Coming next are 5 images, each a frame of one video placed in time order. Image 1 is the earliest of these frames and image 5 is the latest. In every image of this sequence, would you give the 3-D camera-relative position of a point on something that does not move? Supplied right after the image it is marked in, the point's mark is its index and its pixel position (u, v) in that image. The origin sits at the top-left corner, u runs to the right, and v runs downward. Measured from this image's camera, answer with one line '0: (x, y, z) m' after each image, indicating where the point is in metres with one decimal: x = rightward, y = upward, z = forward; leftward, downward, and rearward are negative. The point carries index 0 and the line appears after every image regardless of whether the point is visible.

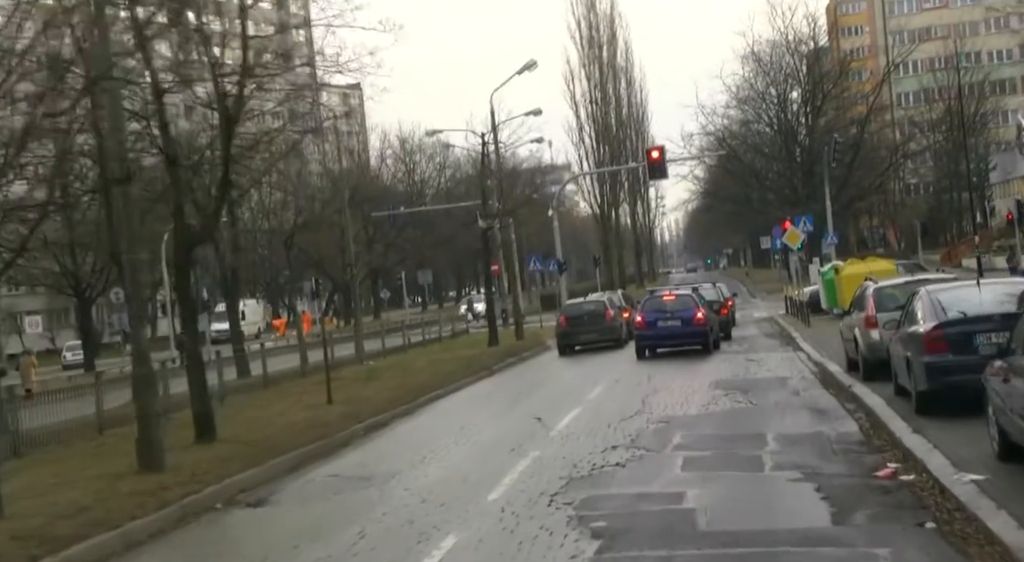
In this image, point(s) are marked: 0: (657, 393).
0: (+2.3, -1.8, +17.6) m
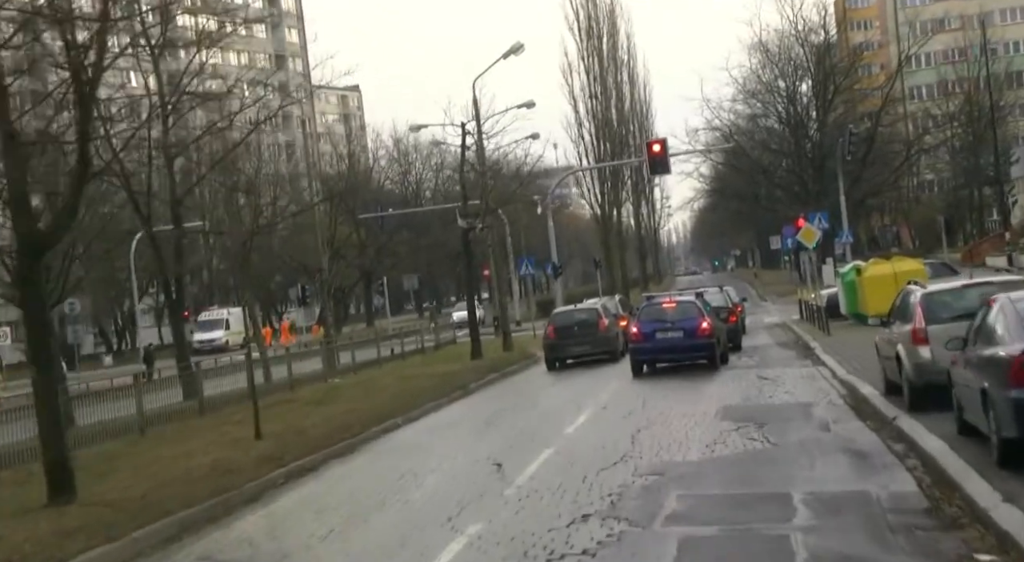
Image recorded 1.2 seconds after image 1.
0: (+1.8, -1.8, +14.2) m
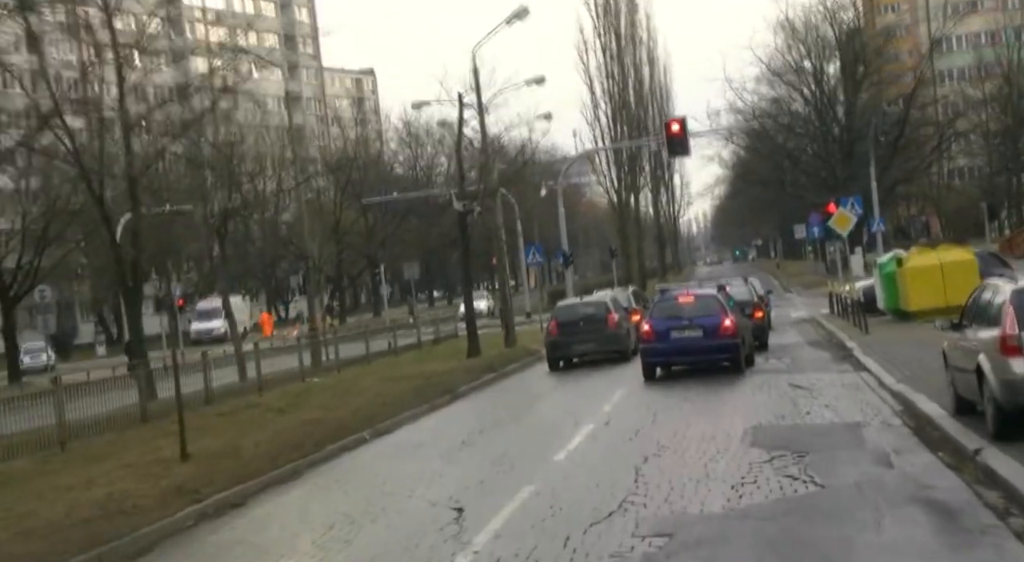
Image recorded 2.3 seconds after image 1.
0: (+1.5, -1.7, +11.3) m
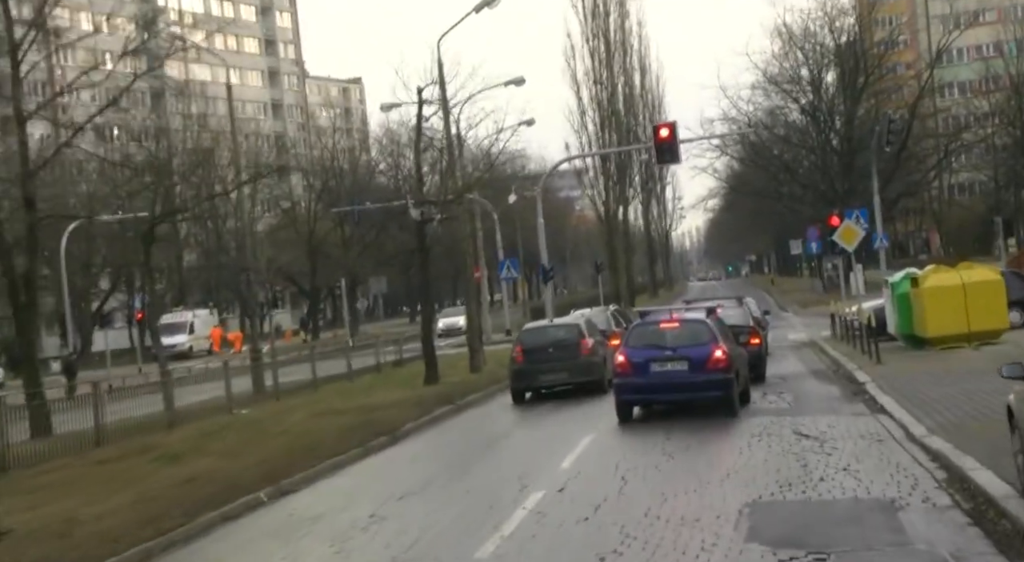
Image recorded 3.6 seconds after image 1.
0: (+0.8, -2.0, +8.1) m
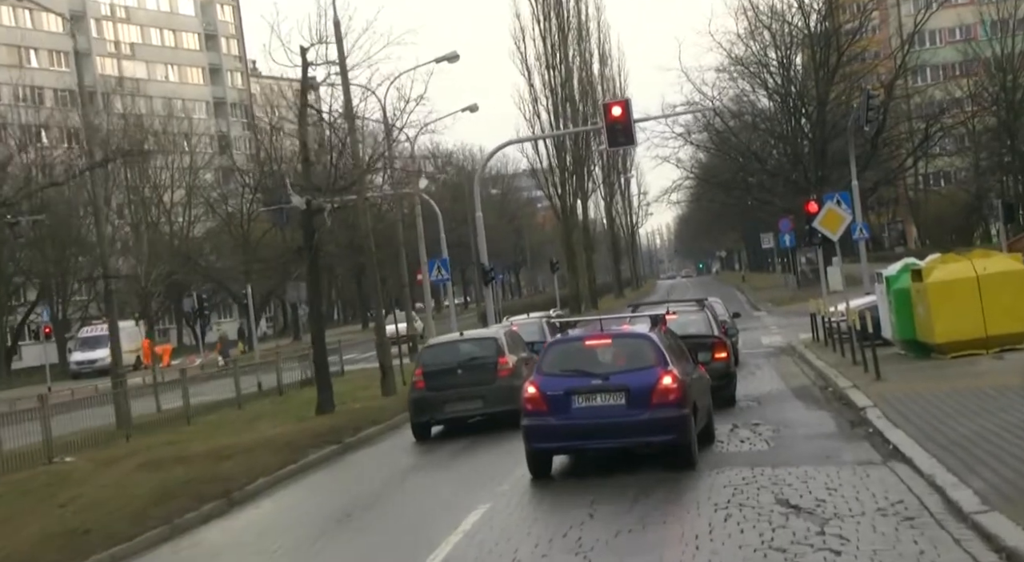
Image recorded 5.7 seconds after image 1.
0: (-0.3, -2.0, +3.5) m
